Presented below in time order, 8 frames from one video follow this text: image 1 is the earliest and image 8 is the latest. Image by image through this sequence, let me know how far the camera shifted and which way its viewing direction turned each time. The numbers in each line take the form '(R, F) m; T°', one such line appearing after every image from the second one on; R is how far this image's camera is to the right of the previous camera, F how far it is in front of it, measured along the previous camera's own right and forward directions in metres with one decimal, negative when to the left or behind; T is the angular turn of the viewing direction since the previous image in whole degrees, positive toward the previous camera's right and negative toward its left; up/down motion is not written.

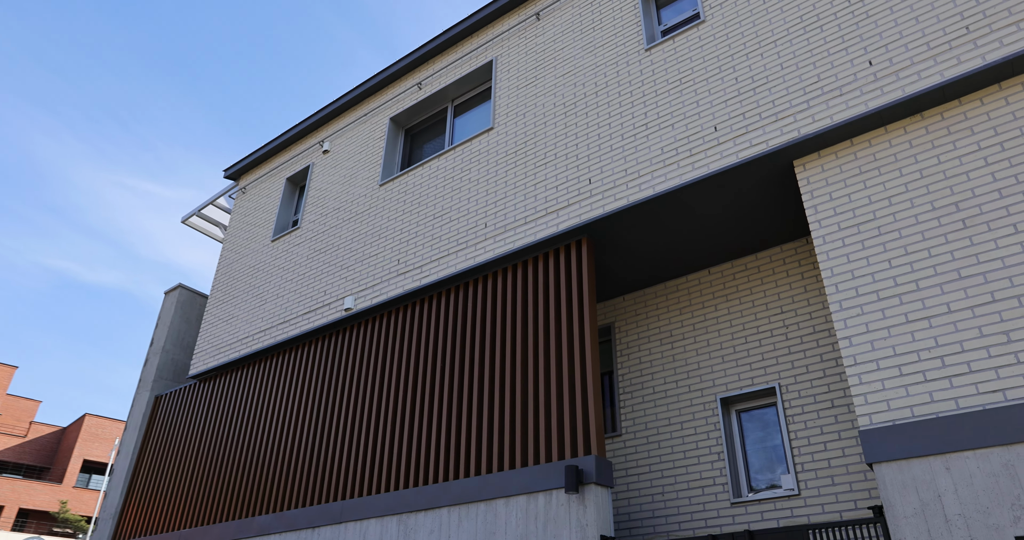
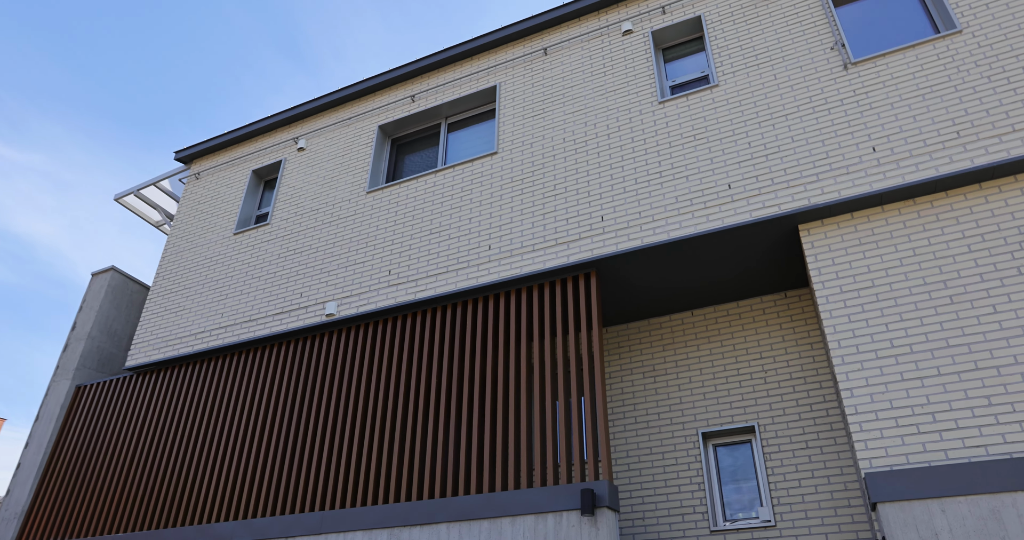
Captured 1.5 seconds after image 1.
(-1.1, -0.1) m; +10°
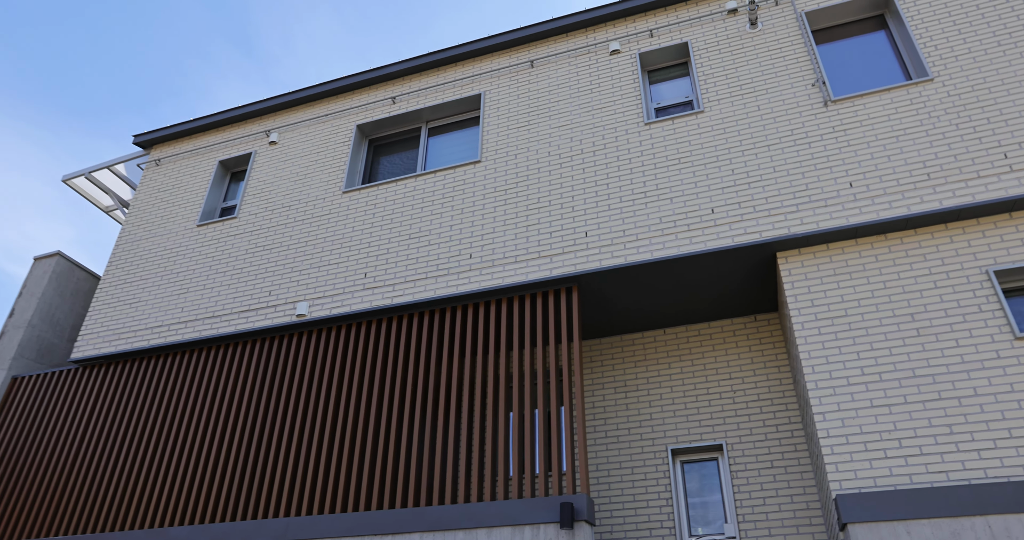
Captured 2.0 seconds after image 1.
(-0.4, 0.0) m; +5°
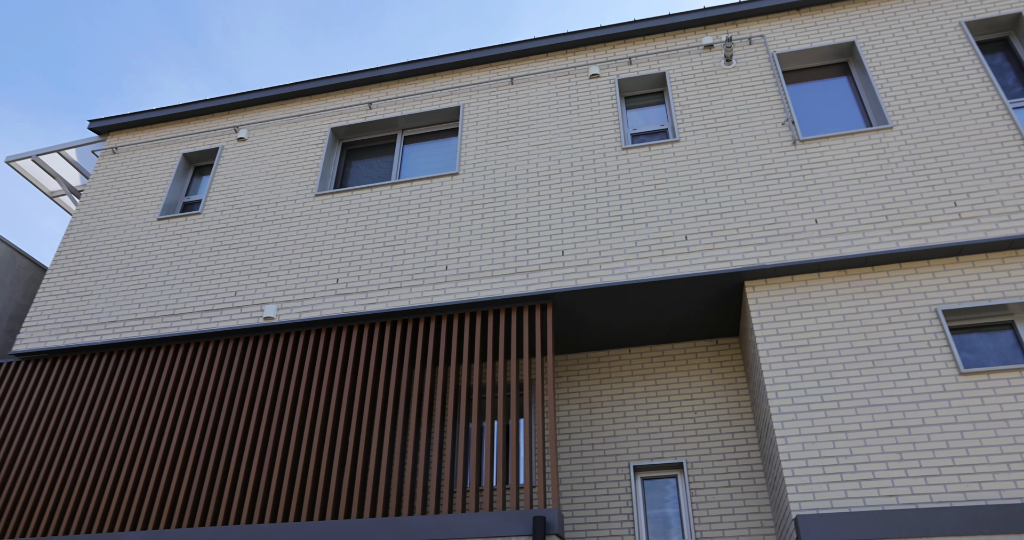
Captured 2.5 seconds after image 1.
(-0.4, -0.1) m; +5°
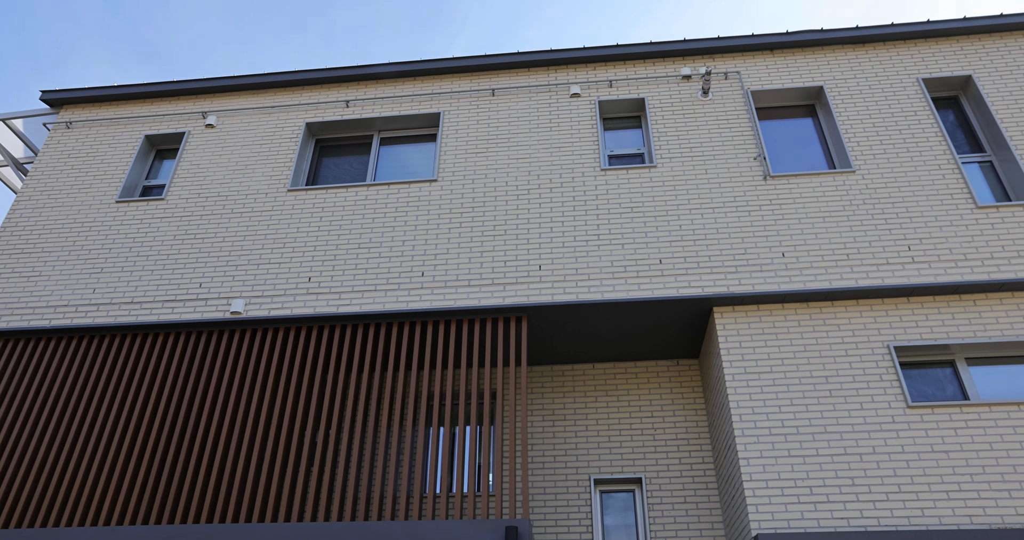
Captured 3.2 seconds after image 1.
(-0.4, -0.1) m; +6°
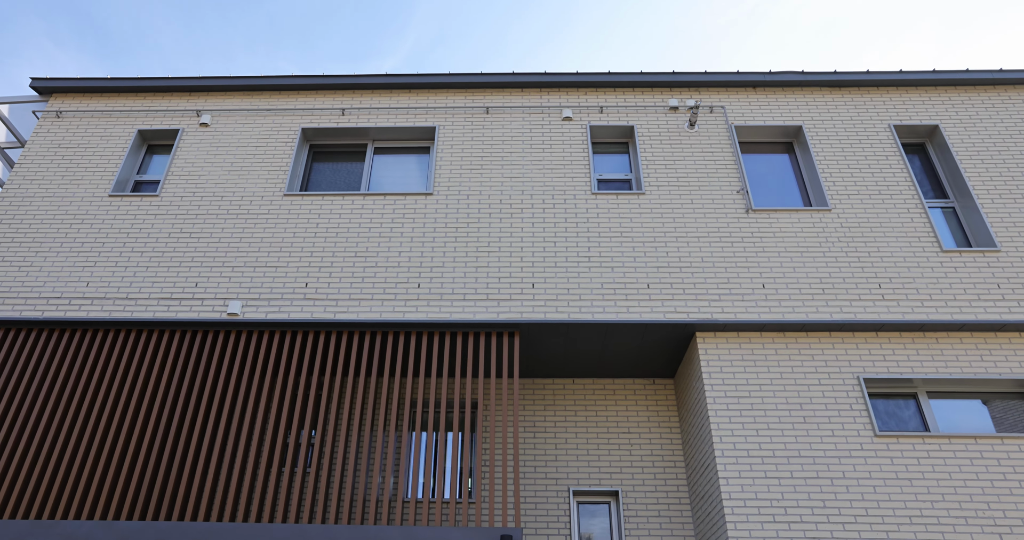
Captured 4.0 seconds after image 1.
(-0.3, -0.2) m; +3°
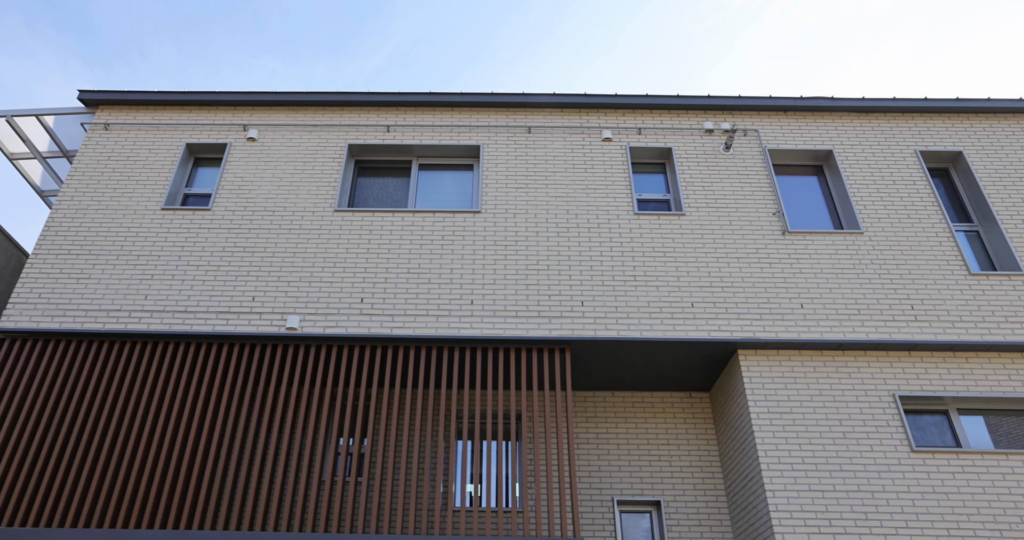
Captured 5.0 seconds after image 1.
(-0.7, -0.2) m; +1°
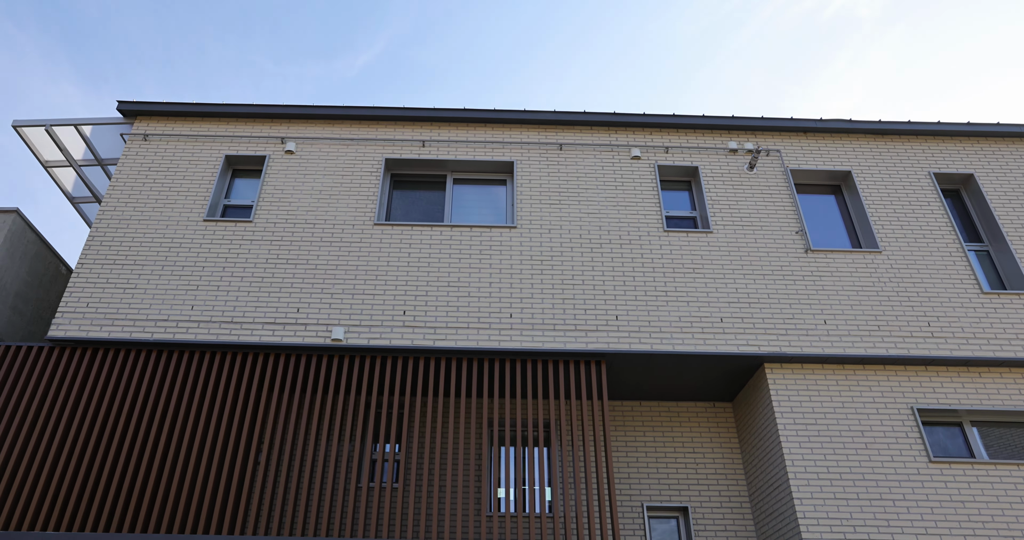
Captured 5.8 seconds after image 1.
(-0.5, -0.3) m; +1°
